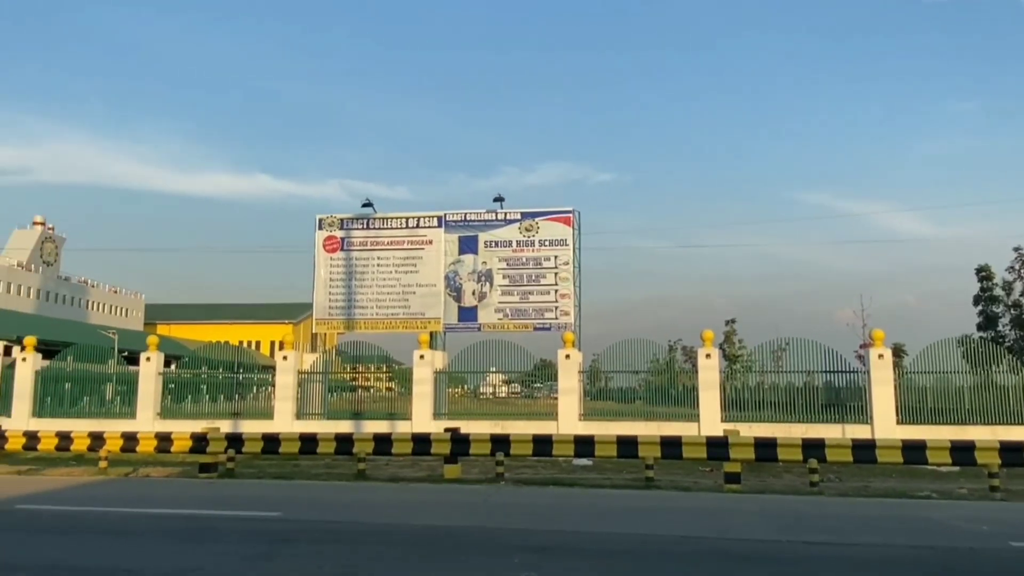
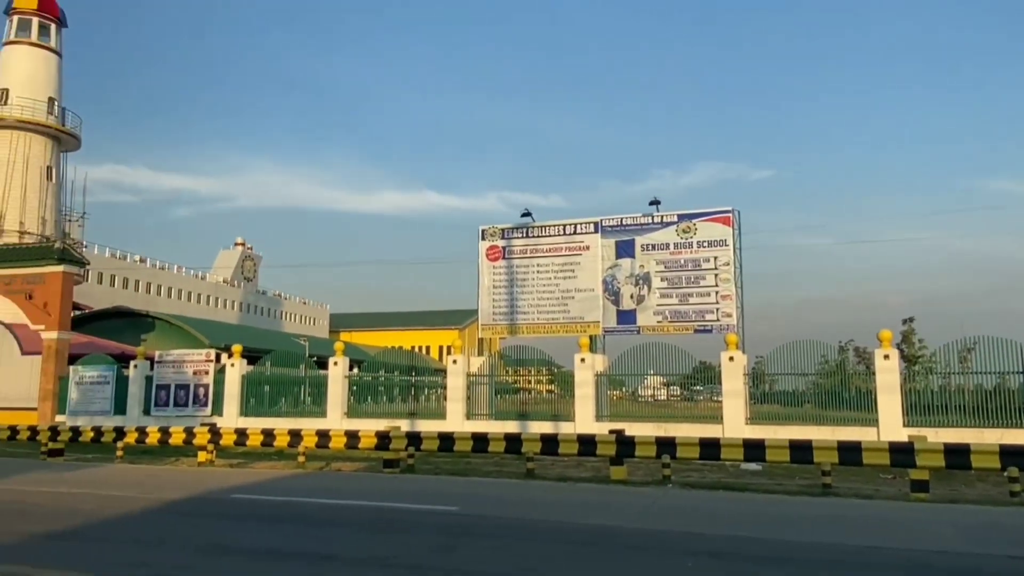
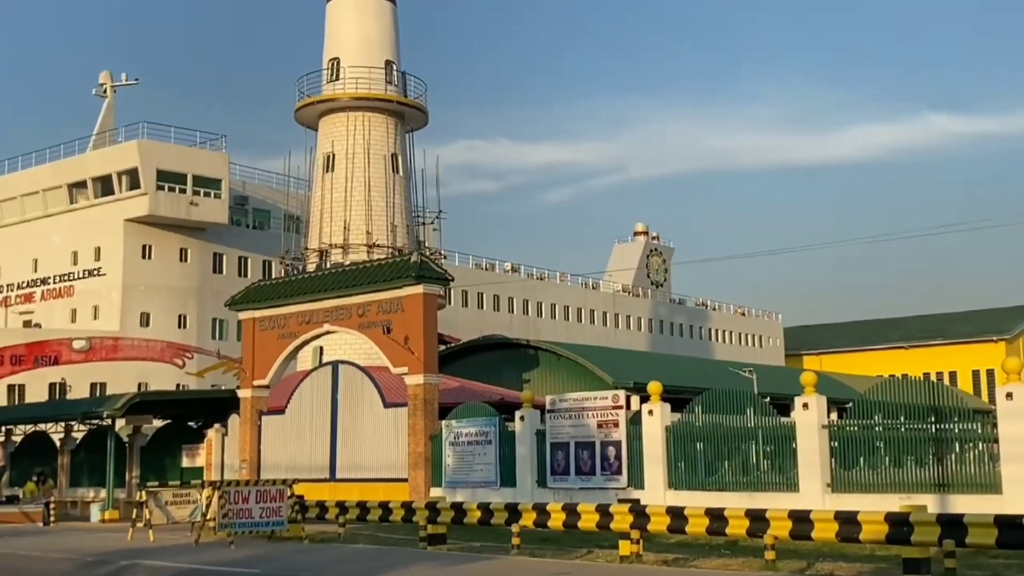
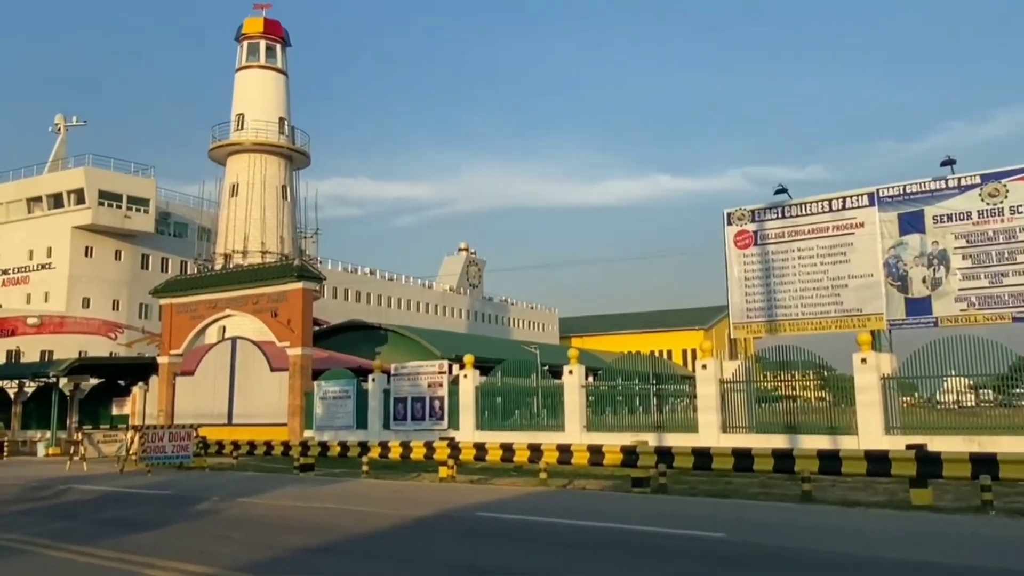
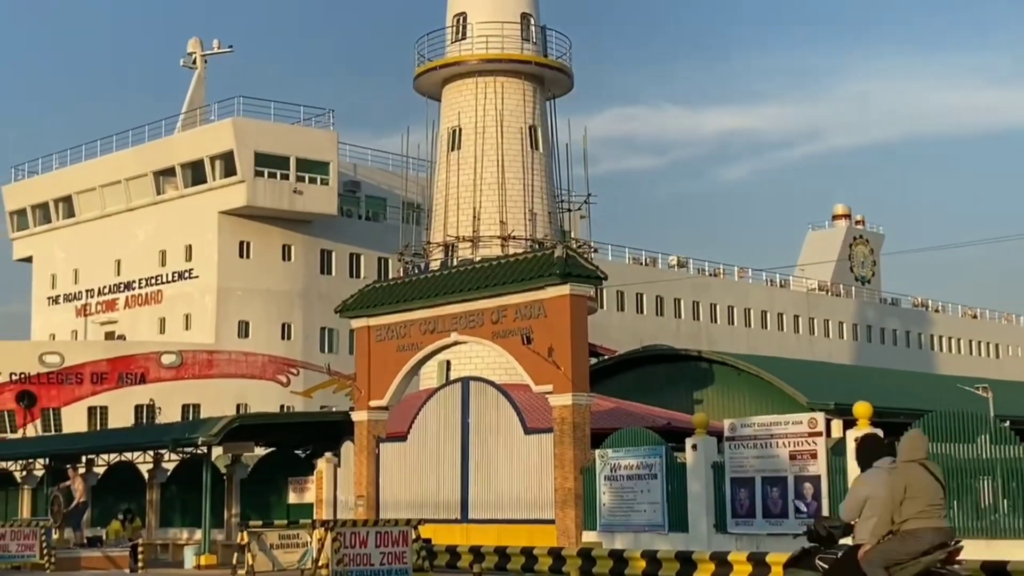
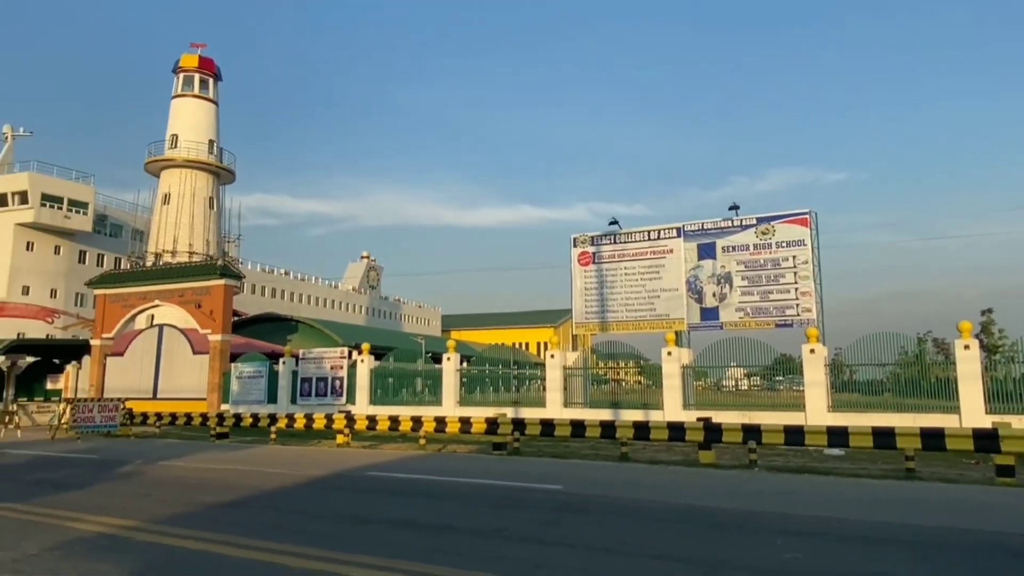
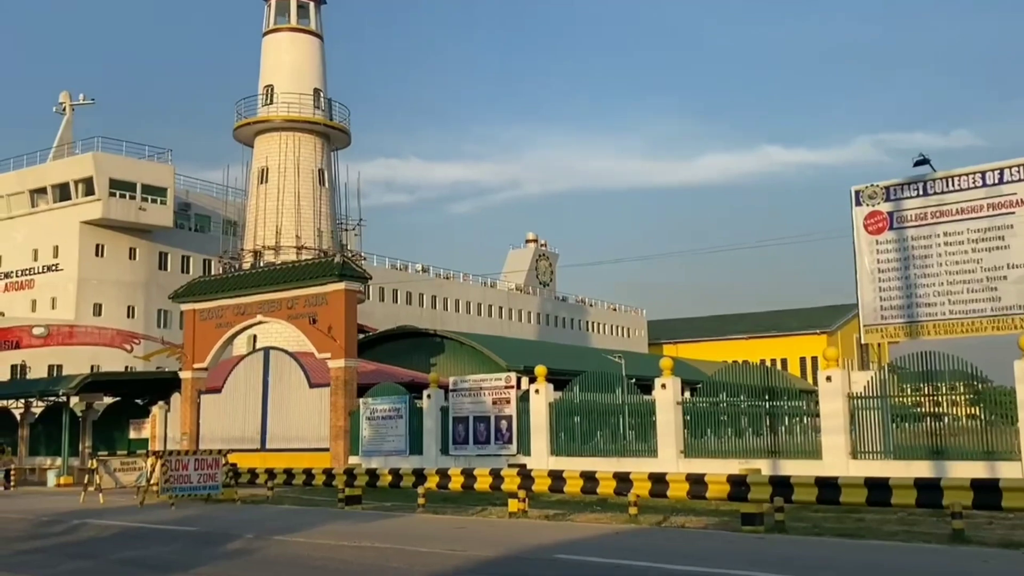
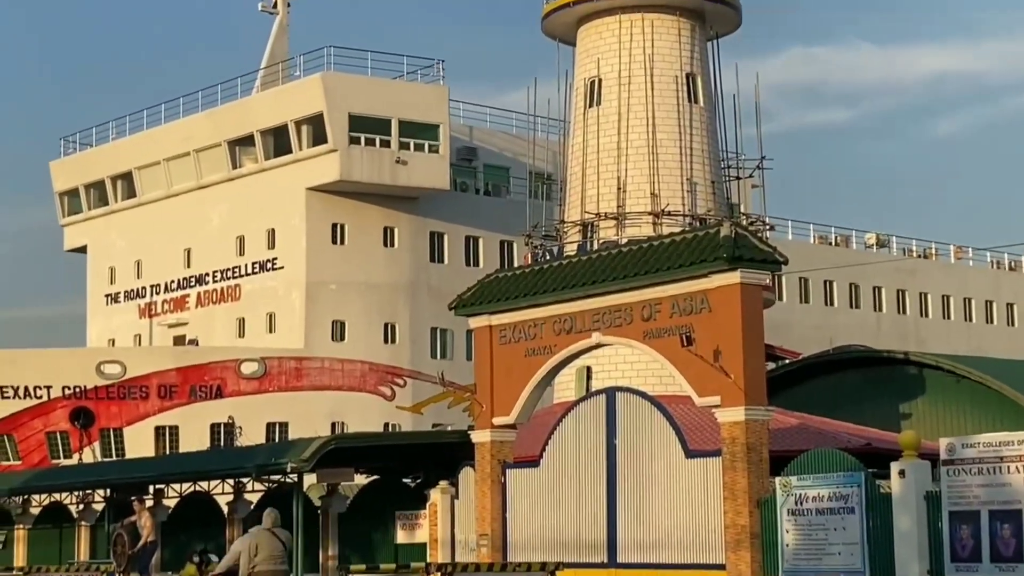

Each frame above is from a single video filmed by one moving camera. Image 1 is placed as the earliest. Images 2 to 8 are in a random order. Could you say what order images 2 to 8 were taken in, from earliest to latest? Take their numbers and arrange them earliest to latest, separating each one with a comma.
2, 6, 4, 7, 3, 5, 8
